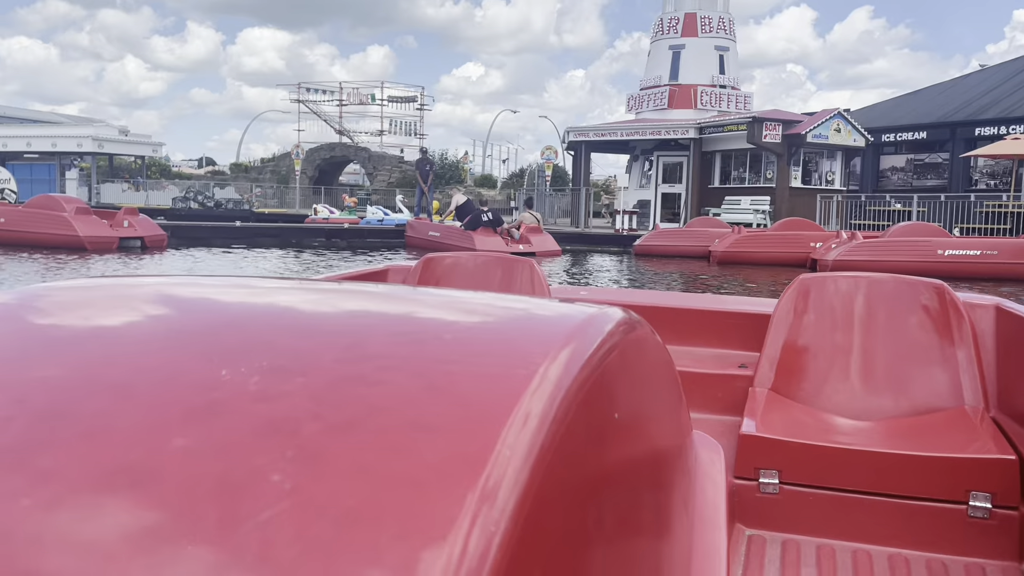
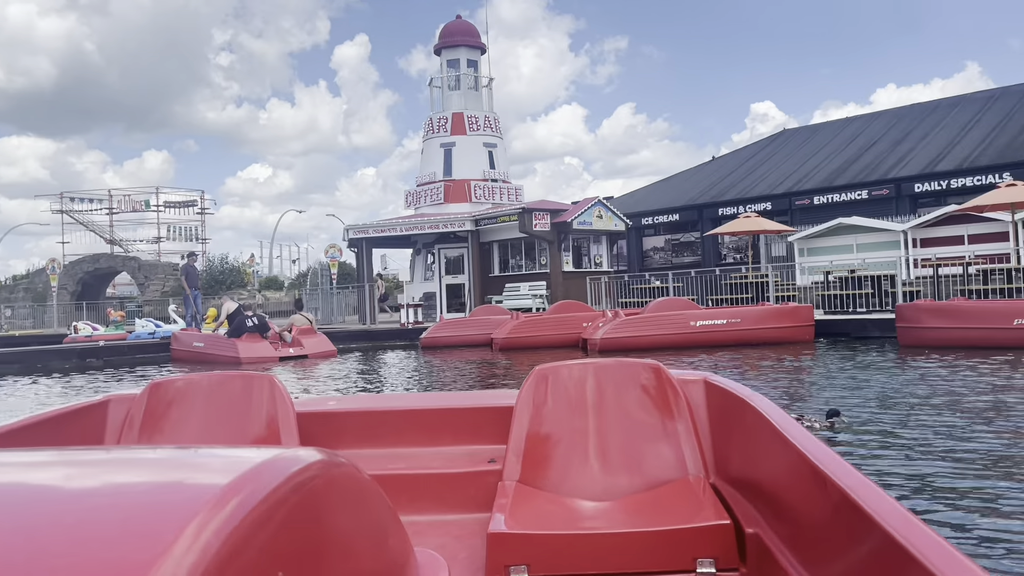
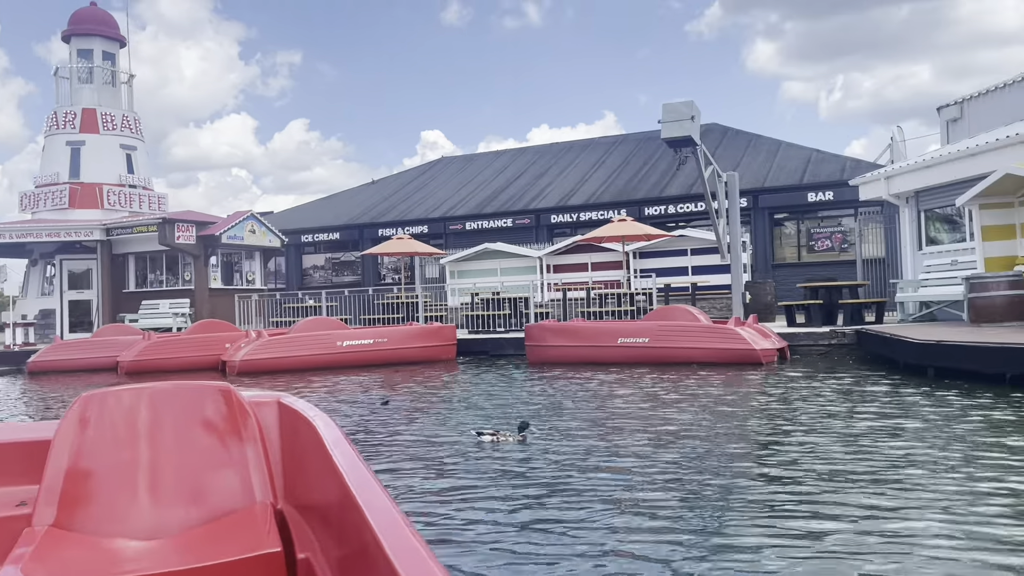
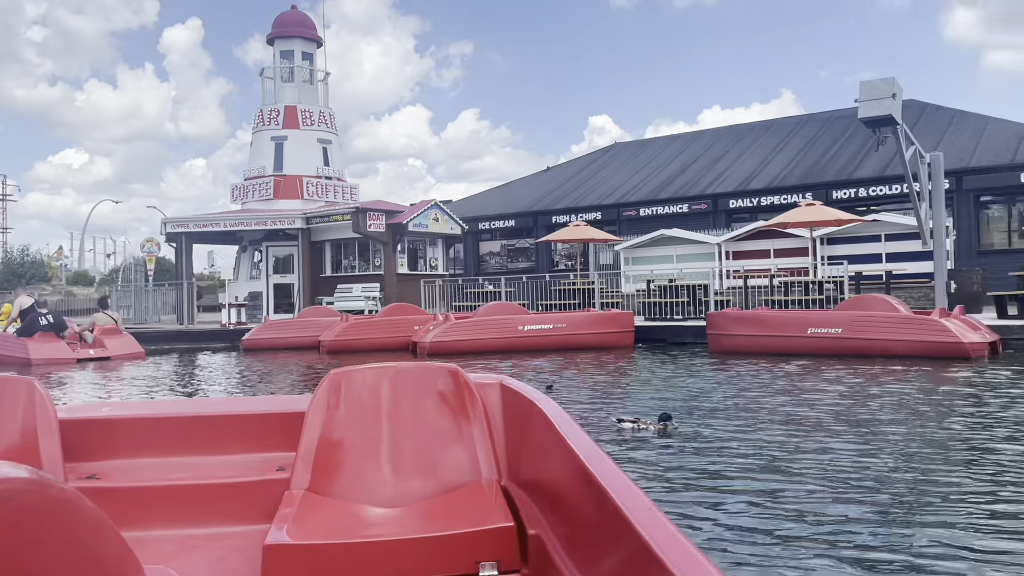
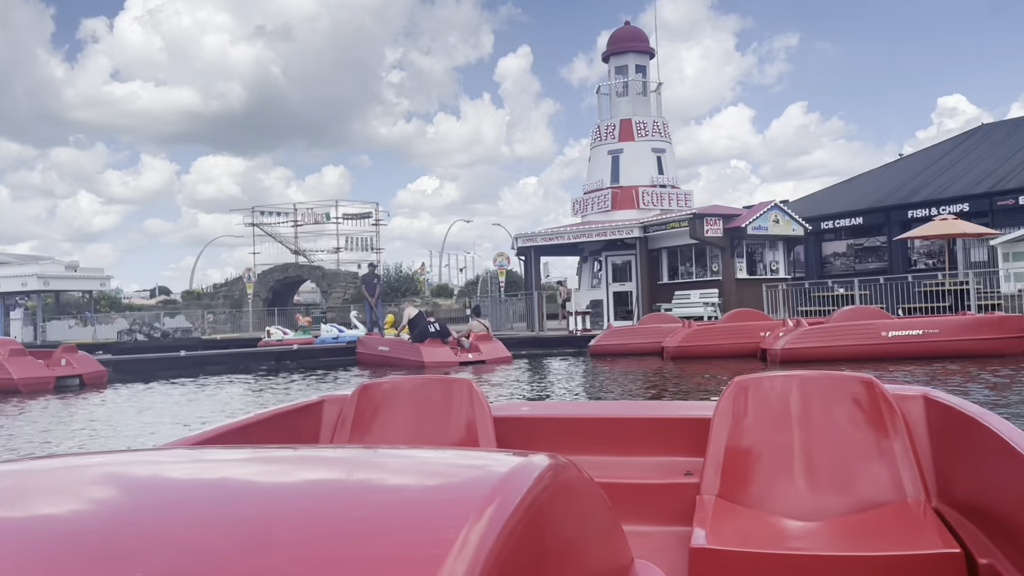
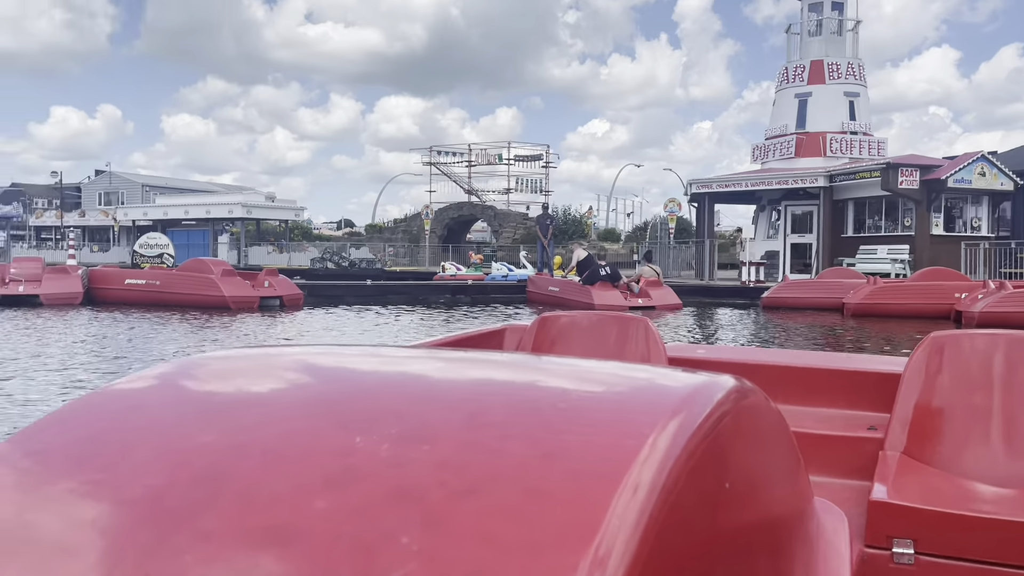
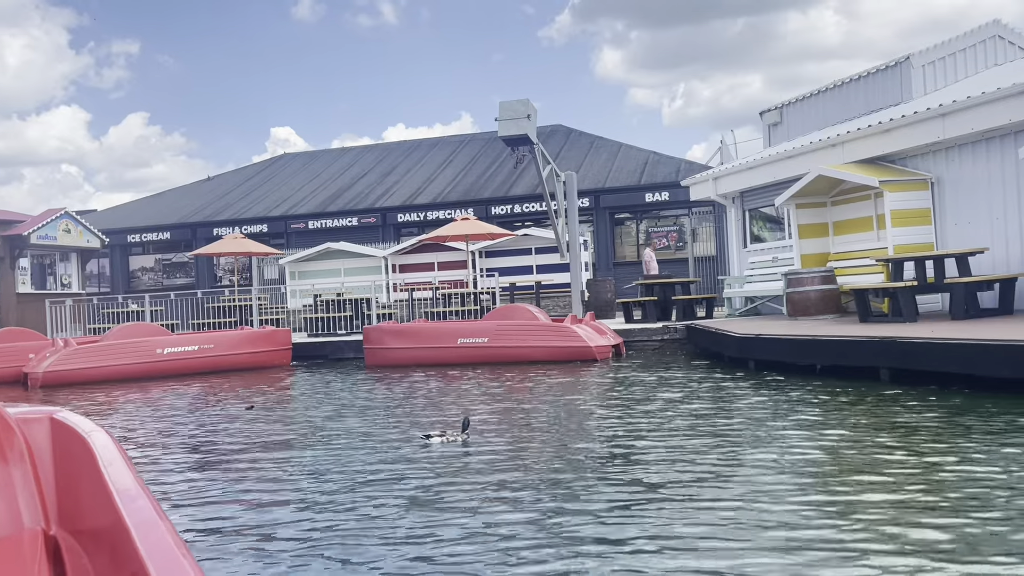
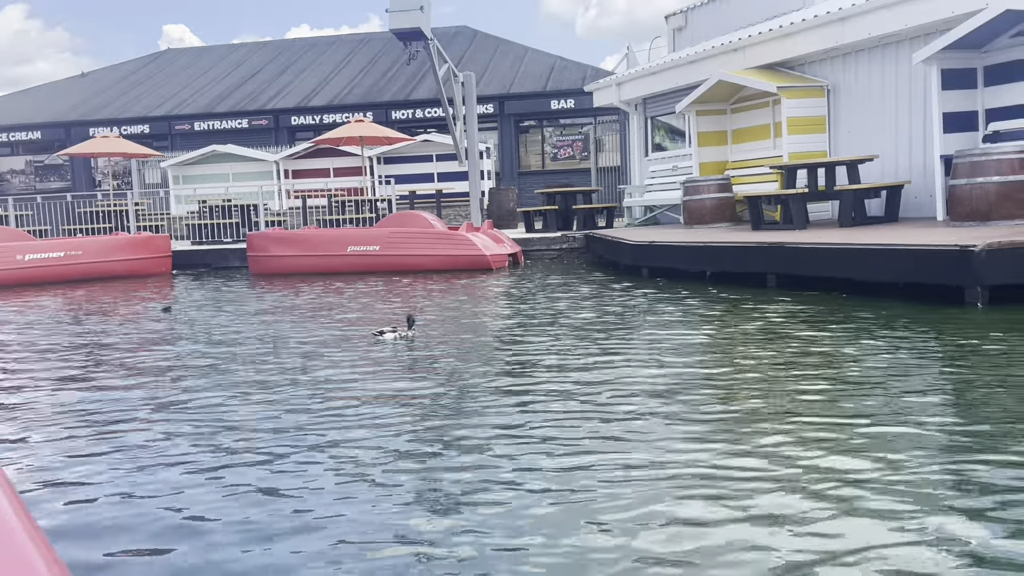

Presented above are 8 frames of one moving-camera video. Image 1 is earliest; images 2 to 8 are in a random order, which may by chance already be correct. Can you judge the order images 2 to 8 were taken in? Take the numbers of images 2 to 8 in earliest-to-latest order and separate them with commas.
6, 5, 2, 4, 3, 7, 8
